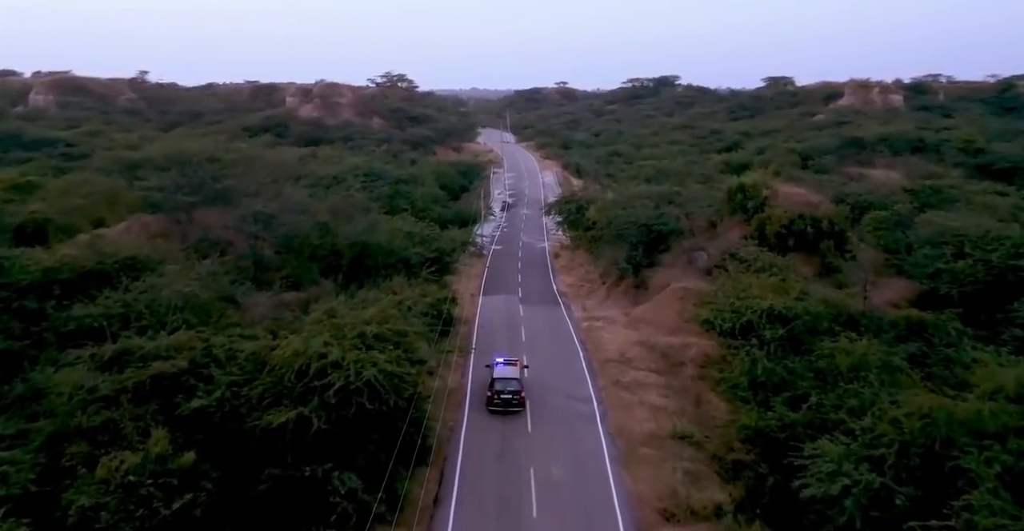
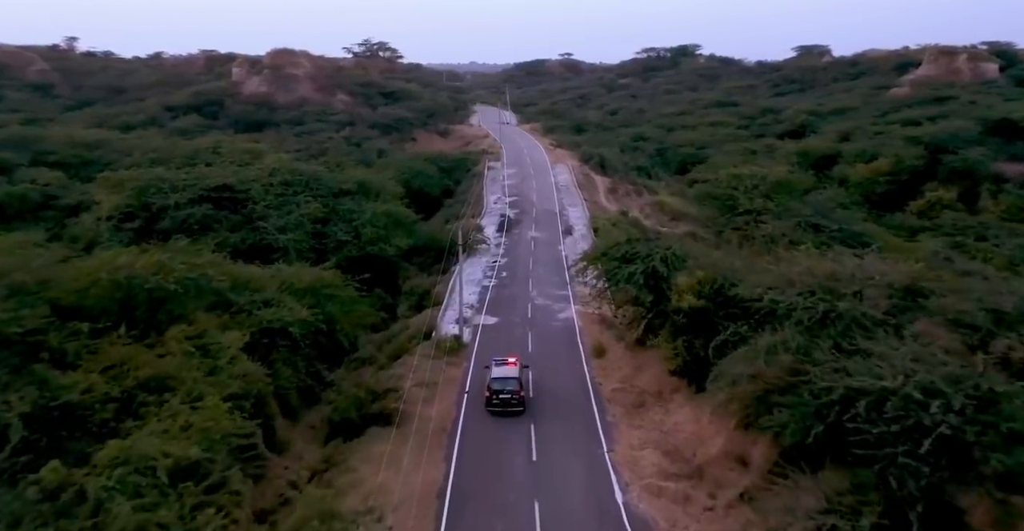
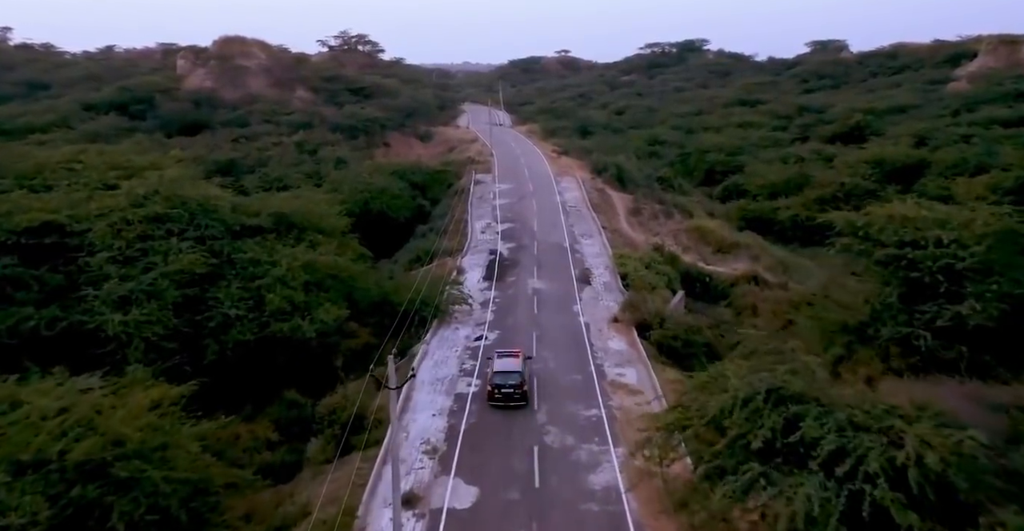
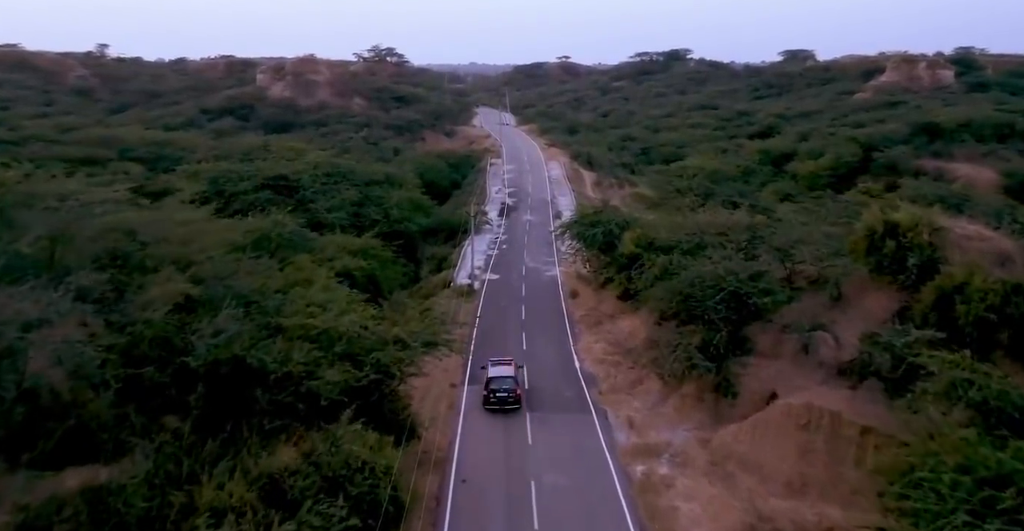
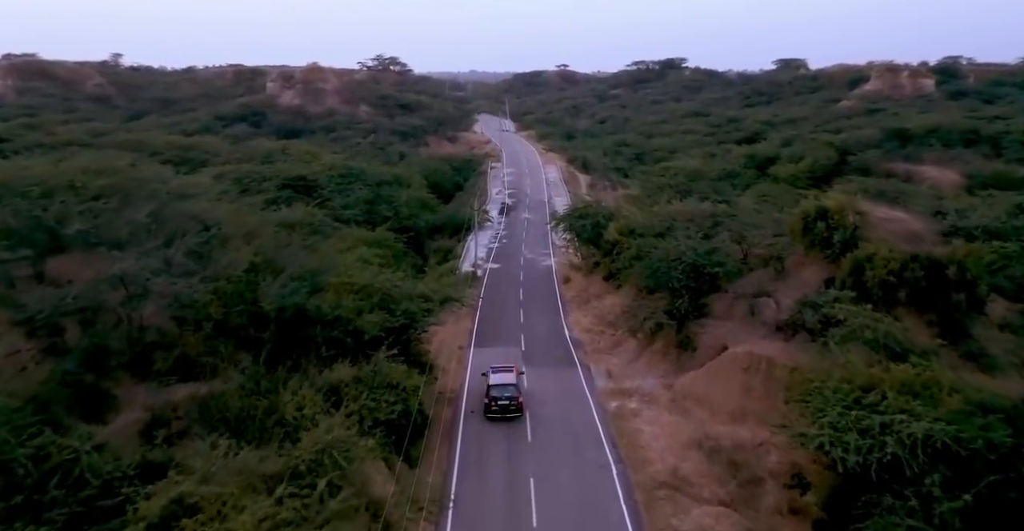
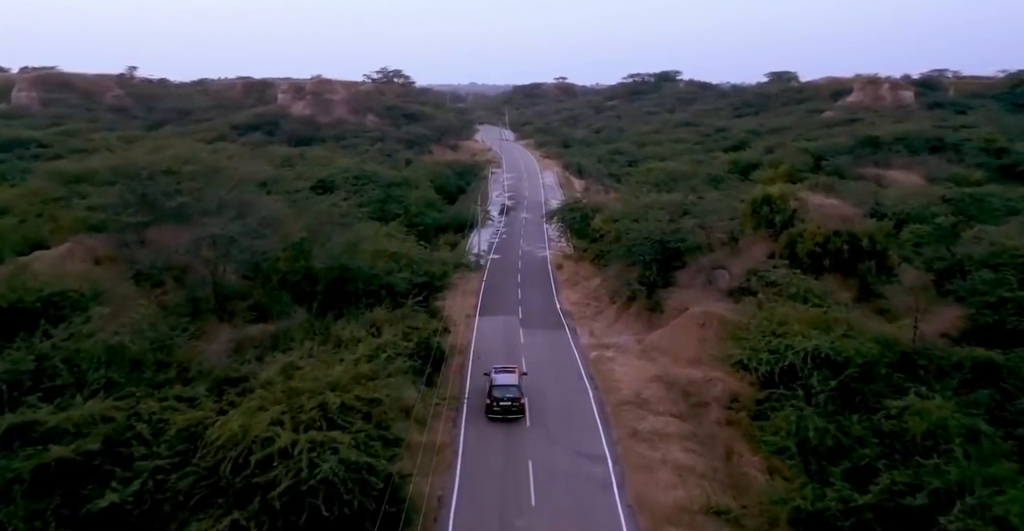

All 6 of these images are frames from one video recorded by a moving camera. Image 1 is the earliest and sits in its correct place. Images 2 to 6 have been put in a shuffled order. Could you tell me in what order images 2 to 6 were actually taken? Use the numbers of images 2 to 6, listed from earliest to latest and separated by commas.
6, 5, 4, 2, 3
